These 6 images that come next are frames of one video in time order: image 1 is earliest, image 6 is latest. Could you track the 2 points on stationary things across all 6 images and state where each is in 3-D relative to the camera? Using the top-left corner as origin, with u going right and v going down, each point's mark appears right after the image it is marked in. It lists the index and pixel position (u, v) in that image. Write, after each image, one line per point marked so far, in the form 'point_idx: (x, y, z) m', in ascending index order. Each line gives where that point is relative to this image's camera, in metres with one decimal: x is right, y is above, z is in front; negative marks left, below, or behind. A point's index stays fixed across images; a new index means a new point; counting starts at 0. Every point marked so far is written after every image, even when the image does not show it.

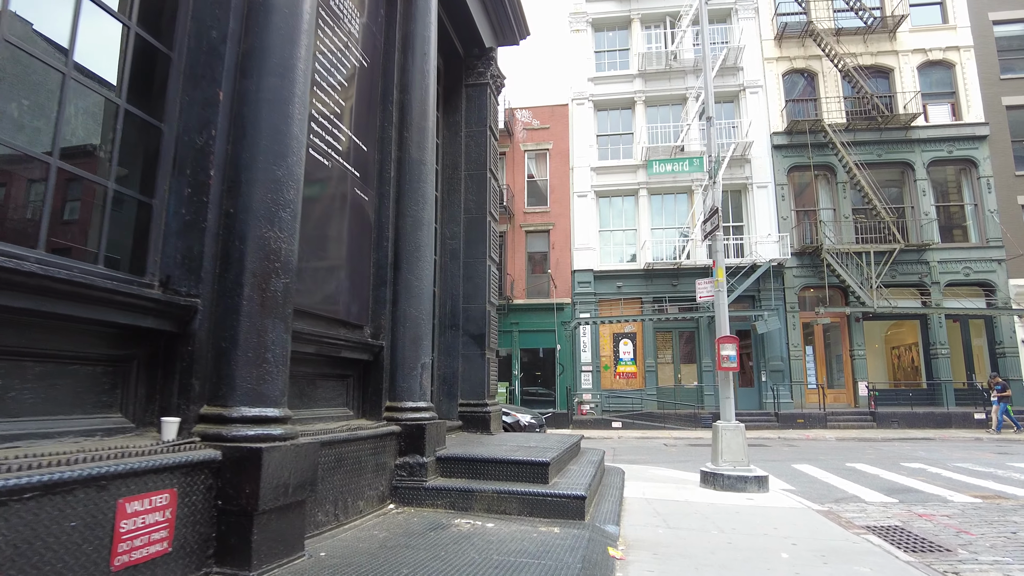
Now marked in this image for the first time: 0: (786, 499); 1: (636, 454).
0: (+2.6, -2.0, +6.6) m
1: (+2.3, -3.0, +12.2) m
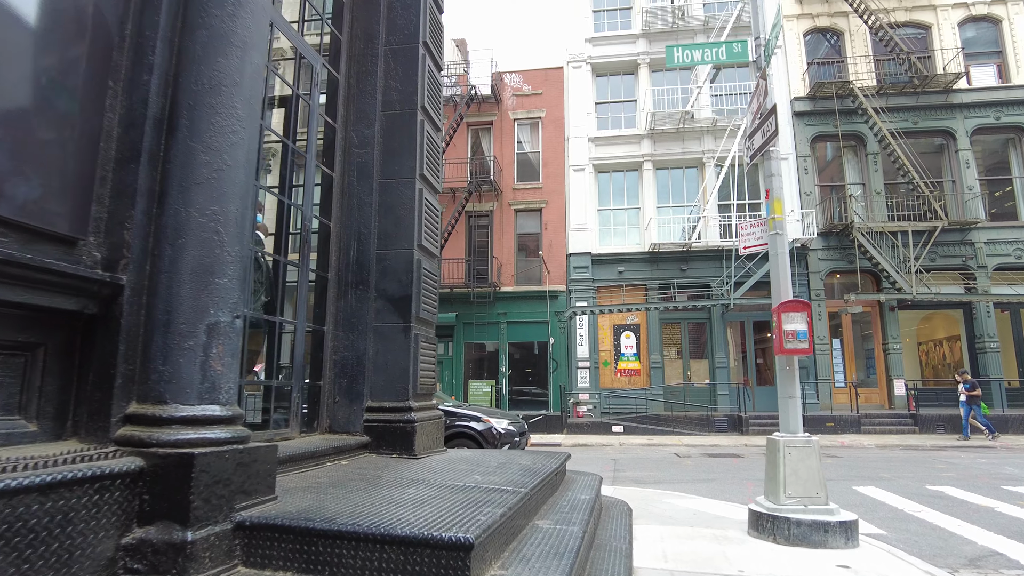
0: (+2.3, -1.6, +4.0) m
1: (+1.9, -2.6, +9.7) m
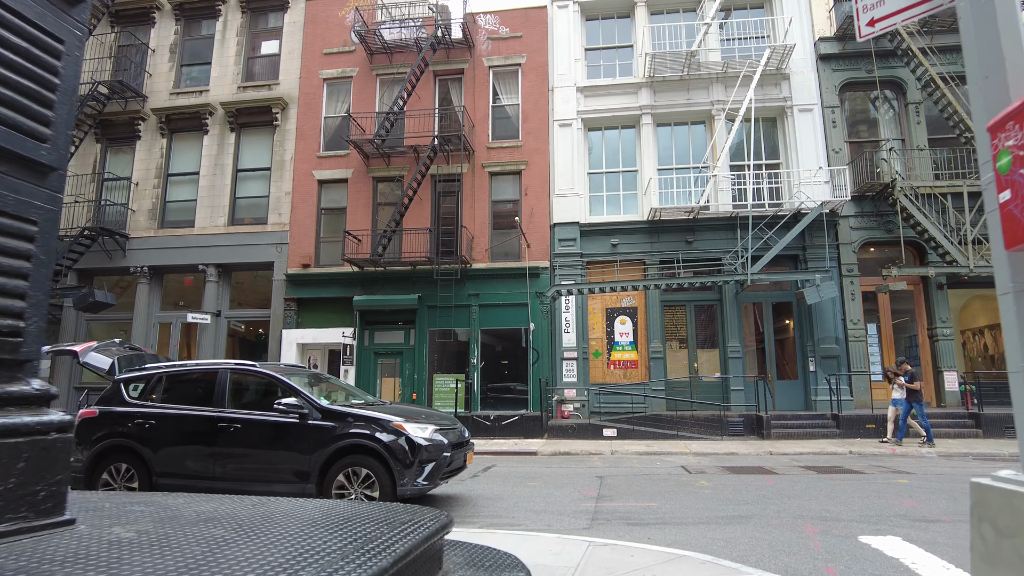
0: (+1.7, -1.1, +1.0) m
1: (+1.3, -2.0, +6.6) m
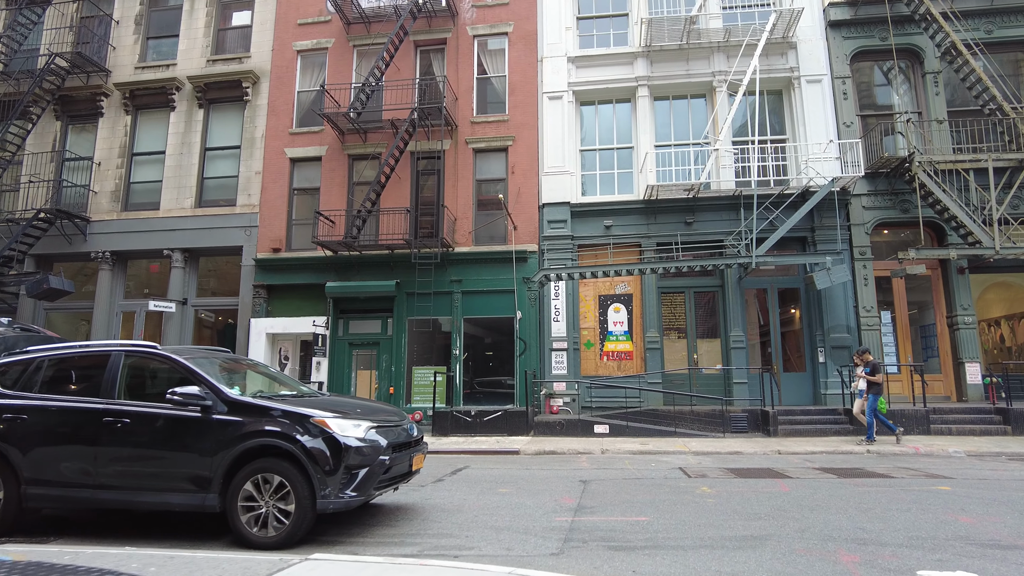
0: (+1.3, -0.8, -0.2) m
1: (+0.9, -1.8, +5.5) m
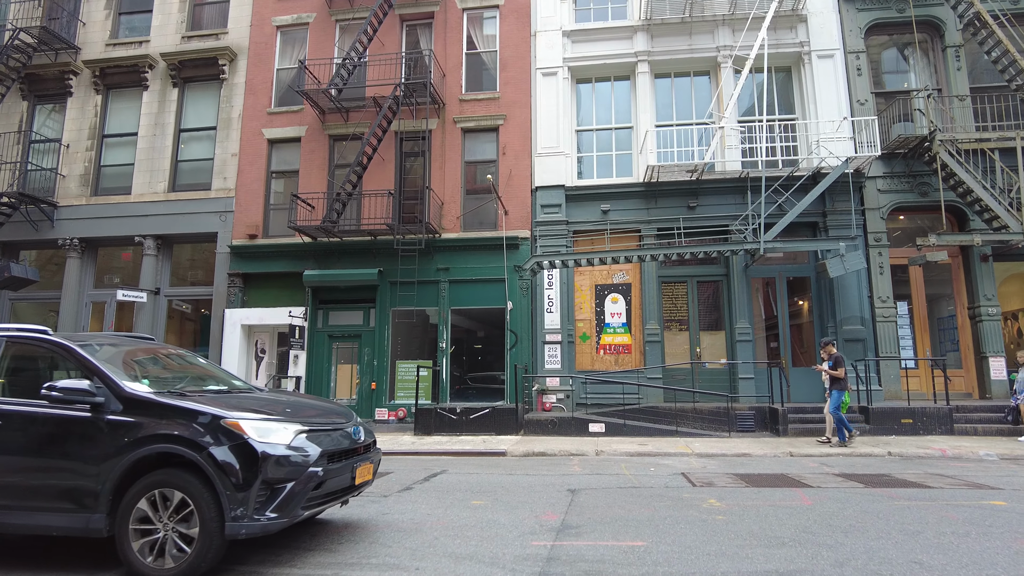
0: (+1.1, -0.7, -1.1) m
1: (+0.7, -1.6, +4.5) m
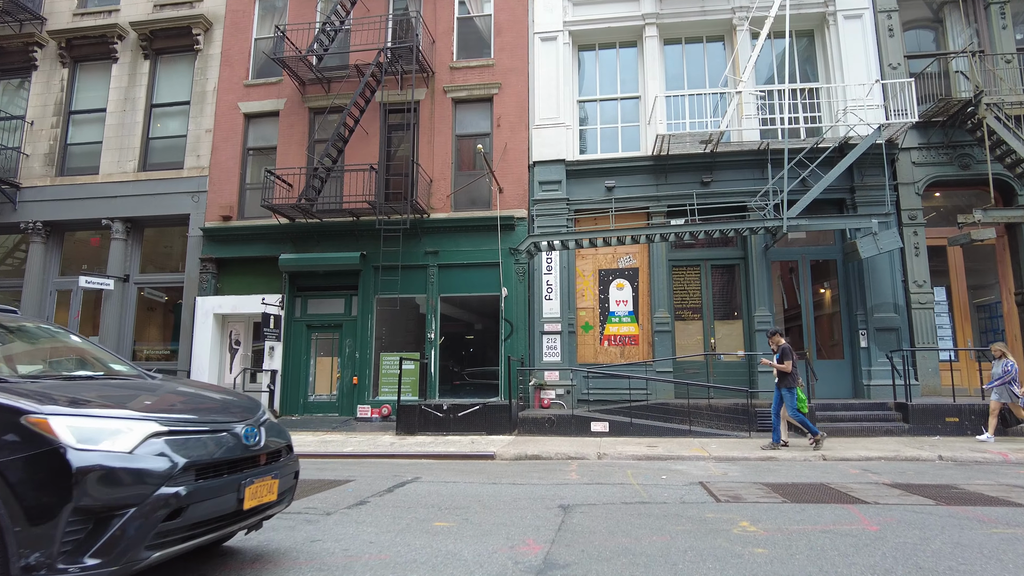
0: (+0.9, -0.5, -2.4) m
1: (+0.6, -1.3, +3.3) m
